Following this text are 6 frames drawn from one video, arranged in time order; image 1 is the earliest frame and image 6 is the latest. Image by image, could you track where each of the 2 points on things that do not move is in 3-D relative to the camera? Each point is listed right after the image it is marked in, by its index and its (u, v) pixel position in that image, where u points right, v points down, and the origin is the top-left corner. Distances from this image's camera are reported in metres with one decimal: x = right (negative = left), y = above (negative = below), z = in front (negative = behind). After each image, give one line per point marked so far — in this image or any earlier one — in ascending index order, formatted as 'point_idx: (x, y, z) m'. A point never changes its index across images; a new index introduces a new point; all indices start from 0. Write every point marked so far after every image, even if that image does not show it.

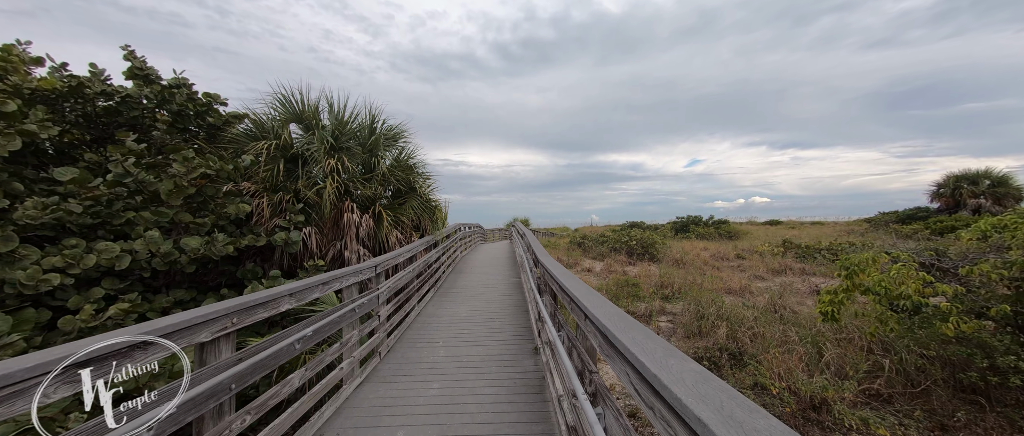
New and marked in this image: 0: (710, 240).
0: (+8.8, -1.0, +14.7) m
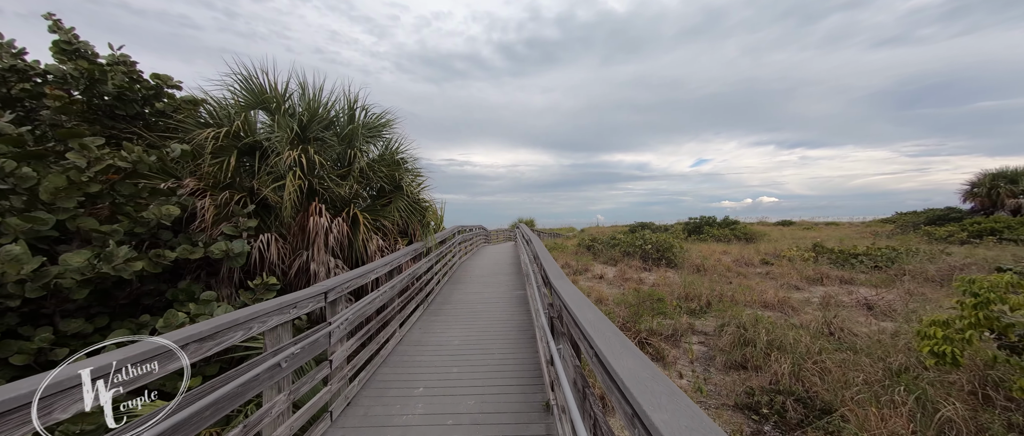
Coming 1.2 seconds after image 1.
0: (+9.0, -1.0, +13.8) m
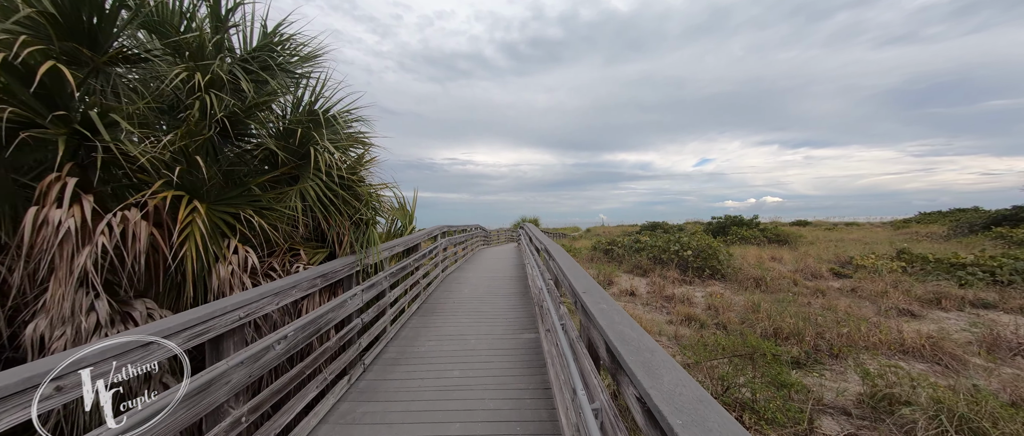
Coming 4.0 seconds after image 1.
0: (+9.1, -1.0, +11.8) m
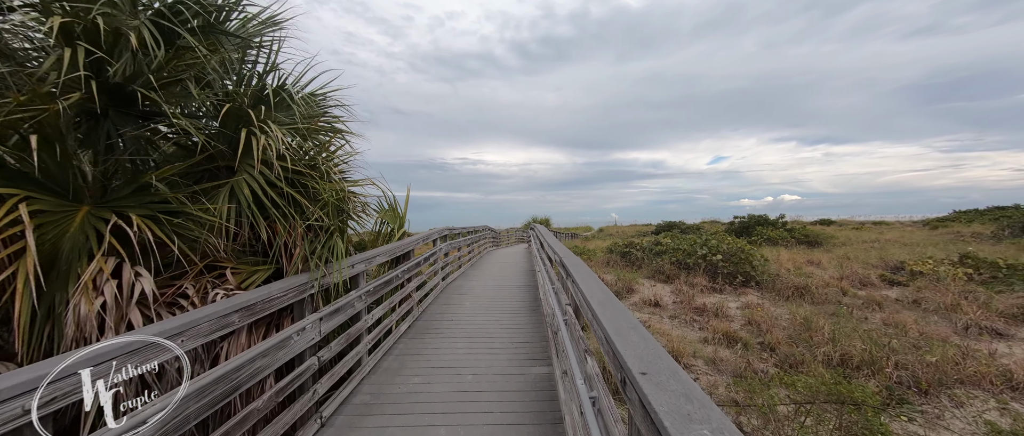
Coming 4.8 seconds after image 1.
0: (+9.4, -1.0, +10.9) m
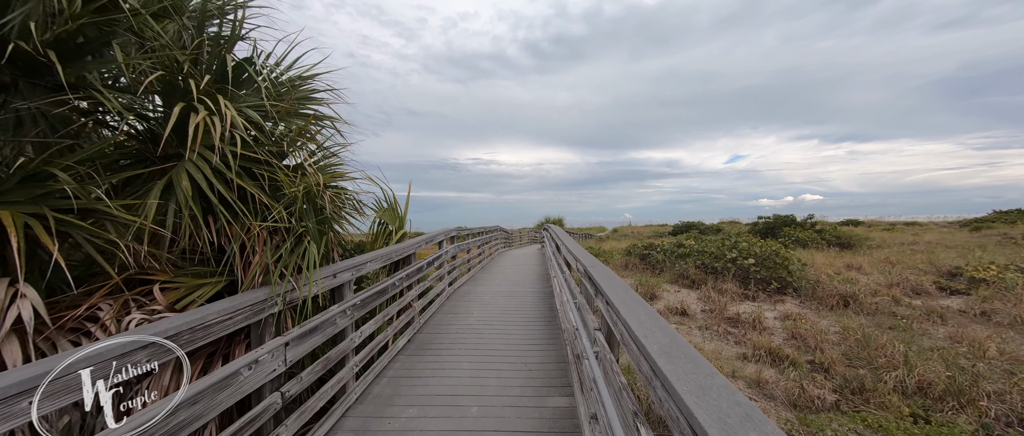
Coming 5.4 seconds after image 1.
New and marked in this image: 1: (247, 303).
0: (+9.8, -1.0, +10.1) m
1: (-1.1, -0.3, +1.4) m
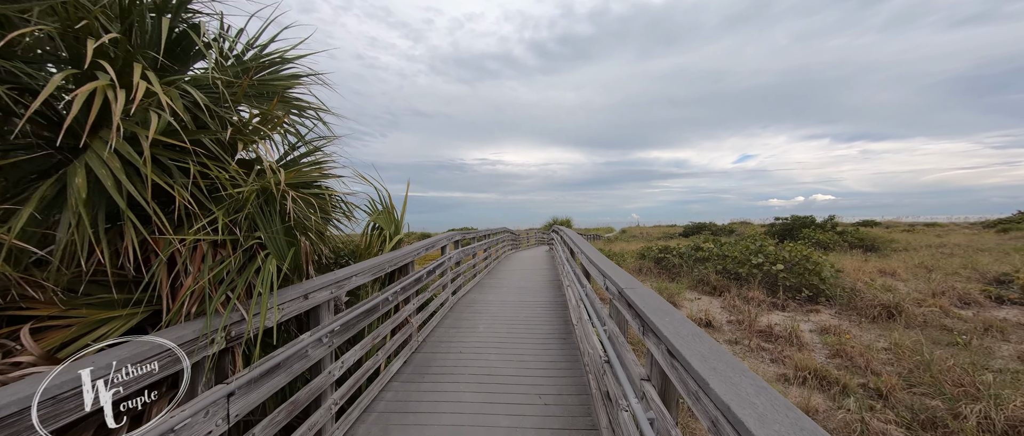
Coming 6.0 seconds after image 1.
0: (+10.0, -1.1, +9.5) m
1: (-1.0, -0.4, +1.0) m
